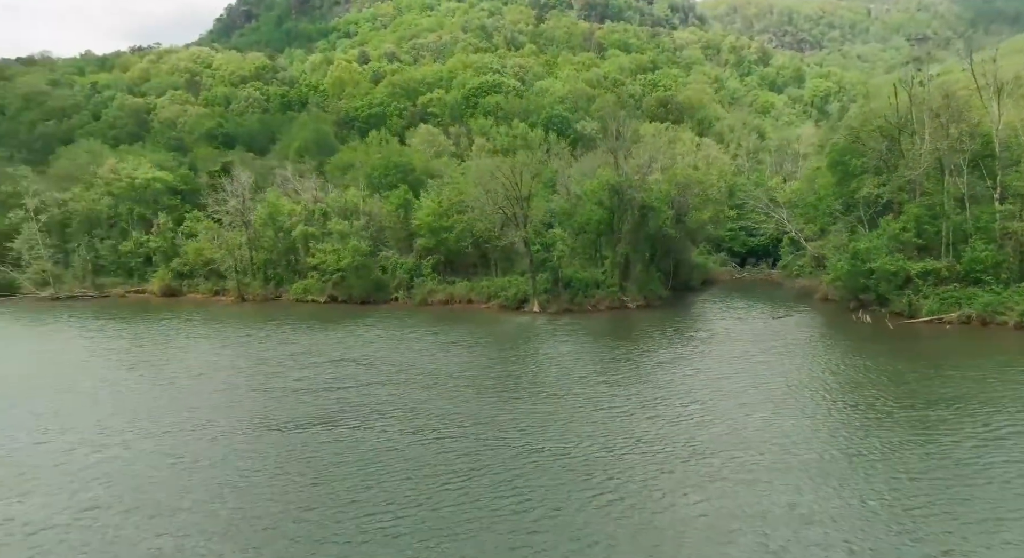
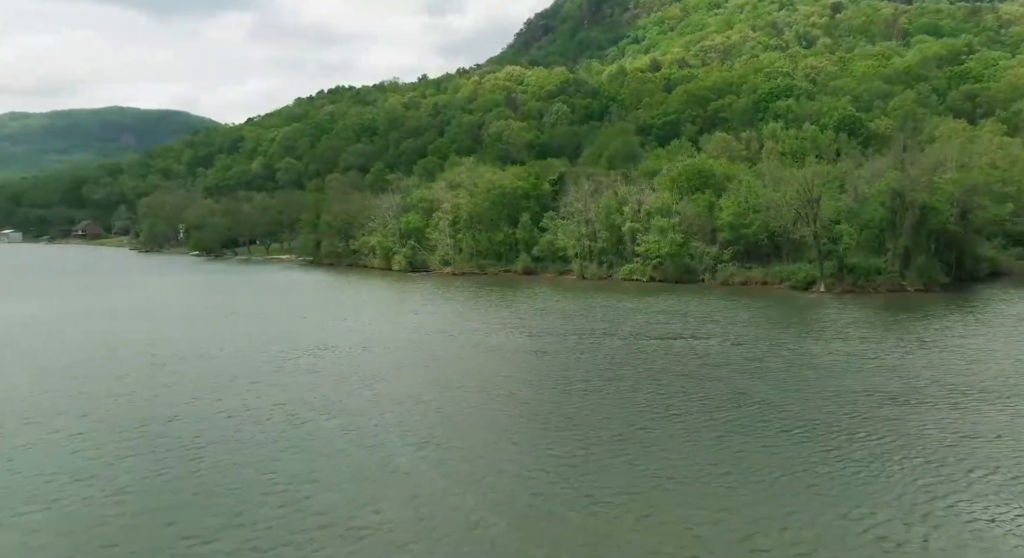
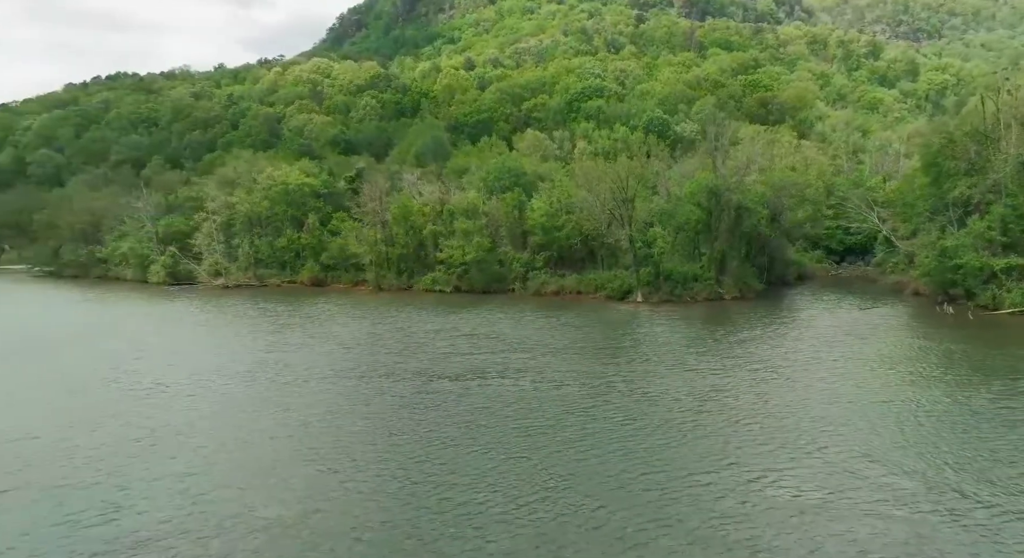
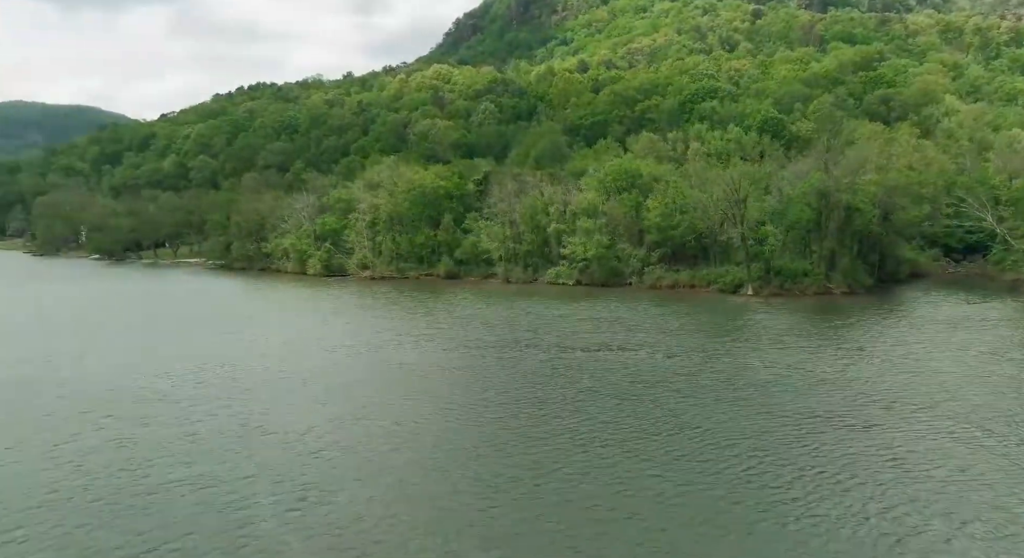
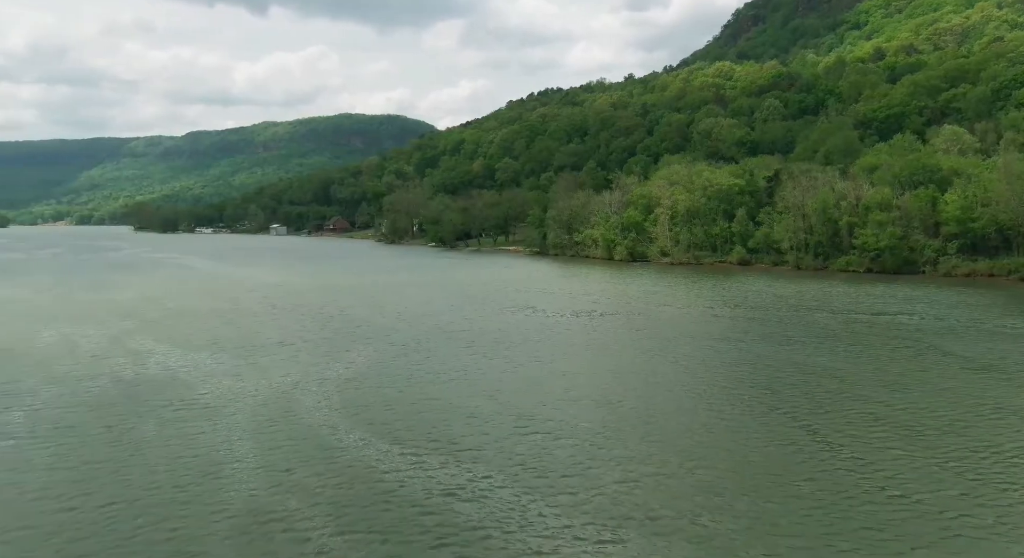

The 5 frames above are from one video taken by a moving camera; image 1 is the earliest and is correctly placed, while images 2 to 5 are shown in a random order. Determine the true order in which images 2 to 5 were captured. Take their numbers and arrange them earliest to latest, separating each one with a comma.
3, 4, 2, 5
